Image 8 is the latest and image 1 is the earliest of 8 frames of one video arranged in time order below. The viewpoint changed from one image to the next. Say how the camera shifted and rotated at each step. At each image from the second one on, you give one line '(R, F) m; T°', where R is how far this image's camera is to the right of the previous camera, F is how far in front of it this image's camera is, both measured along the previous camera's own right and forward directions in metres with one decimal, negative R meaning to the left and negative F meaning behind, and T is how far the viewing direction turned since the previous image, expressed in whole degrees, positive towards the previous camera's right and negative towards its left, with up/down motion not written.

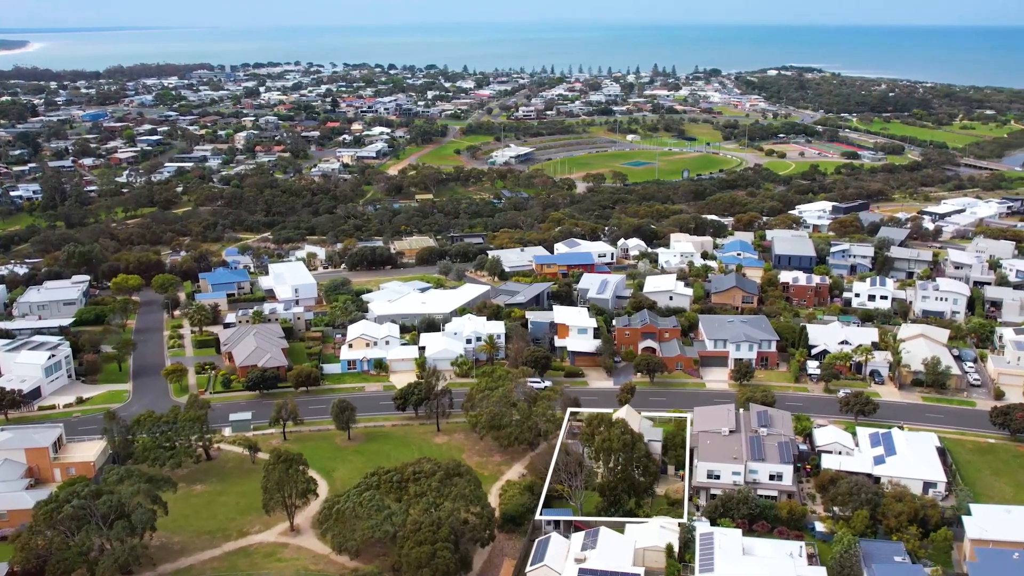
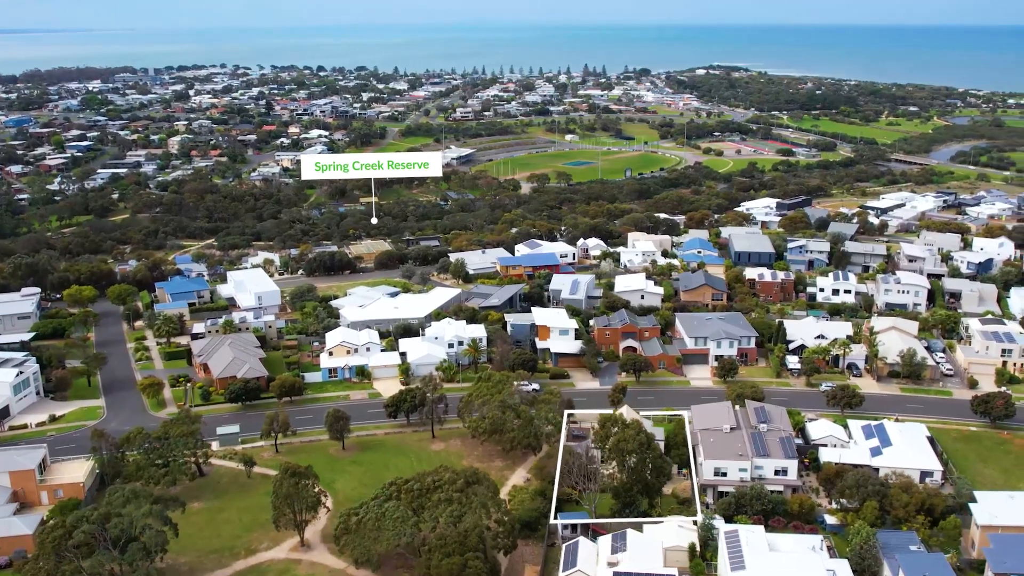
(-1.8, +0.2) m; +4°
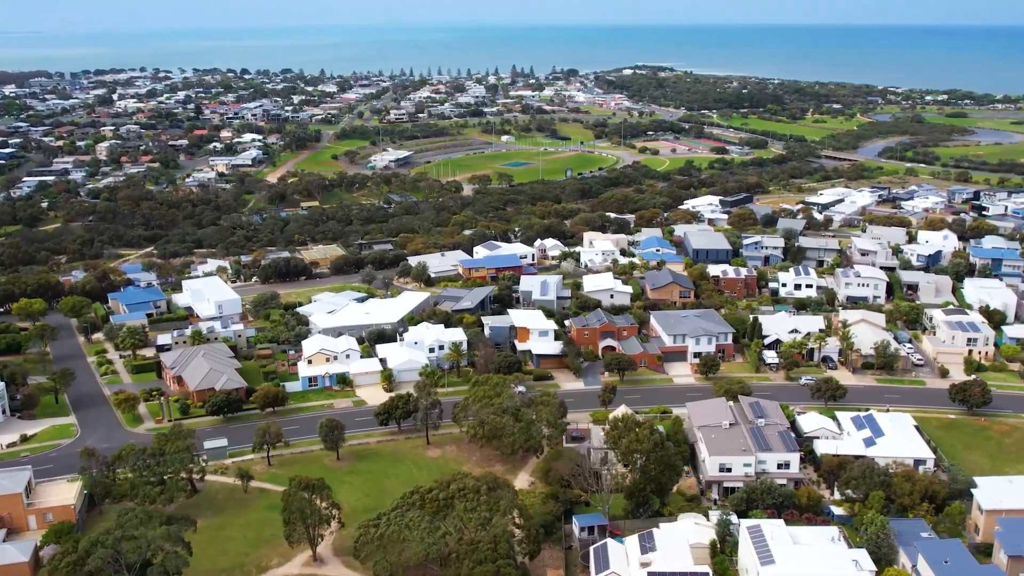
(-1.9, +0.2) m; +5°
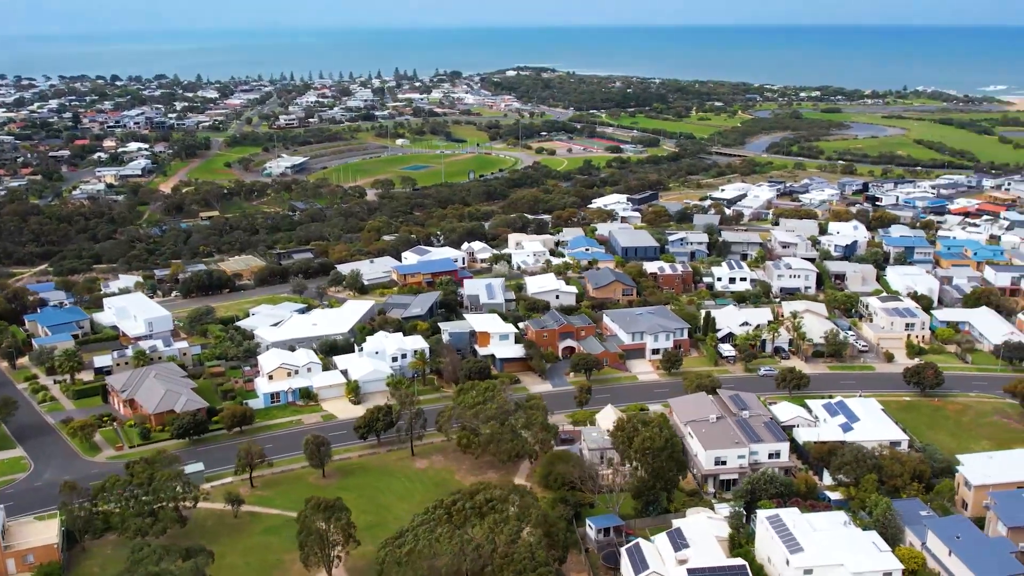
(-2.8, +0.4) m; +7°
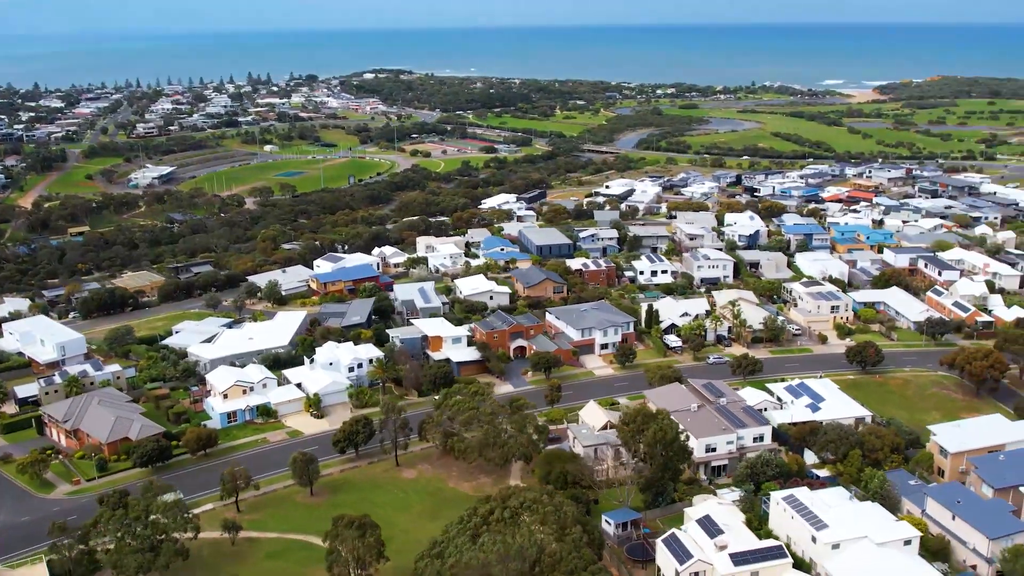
(-3.4, +0.4) m; +9°
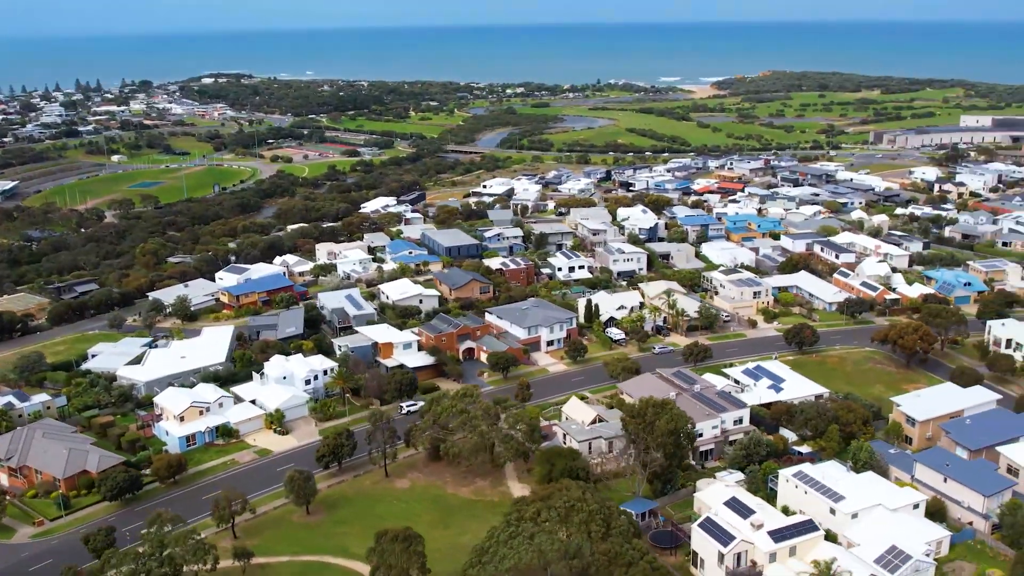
(-3.7, +0.4) m; +10°
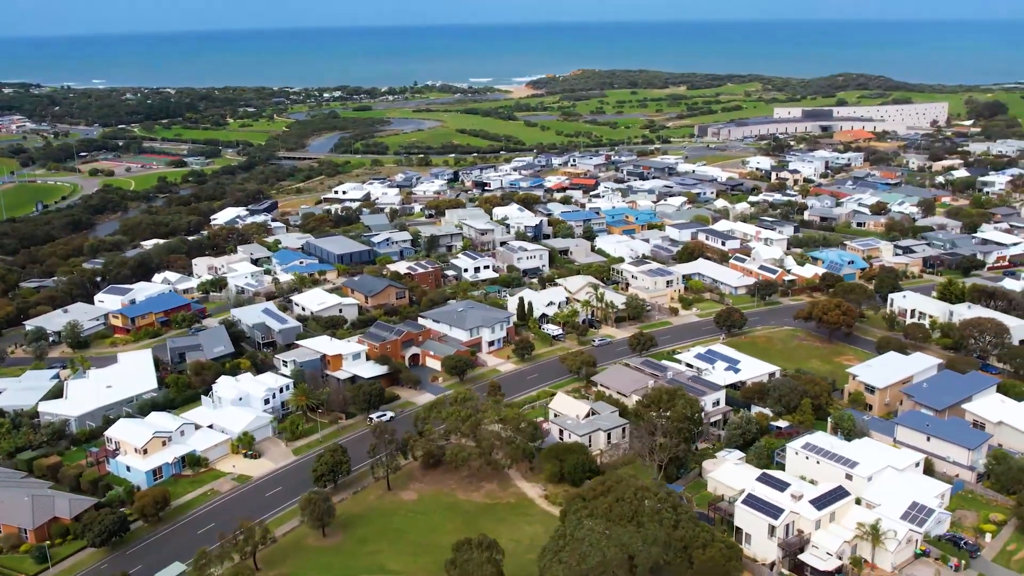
(-4.8, +0.6) m; +12°
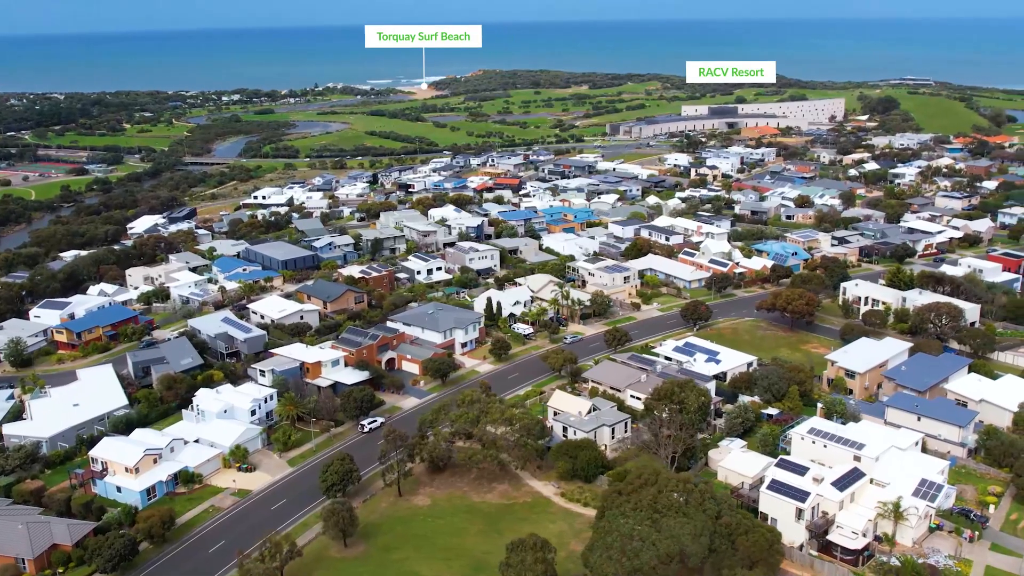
(-2.8, +0.2) m; +6°
